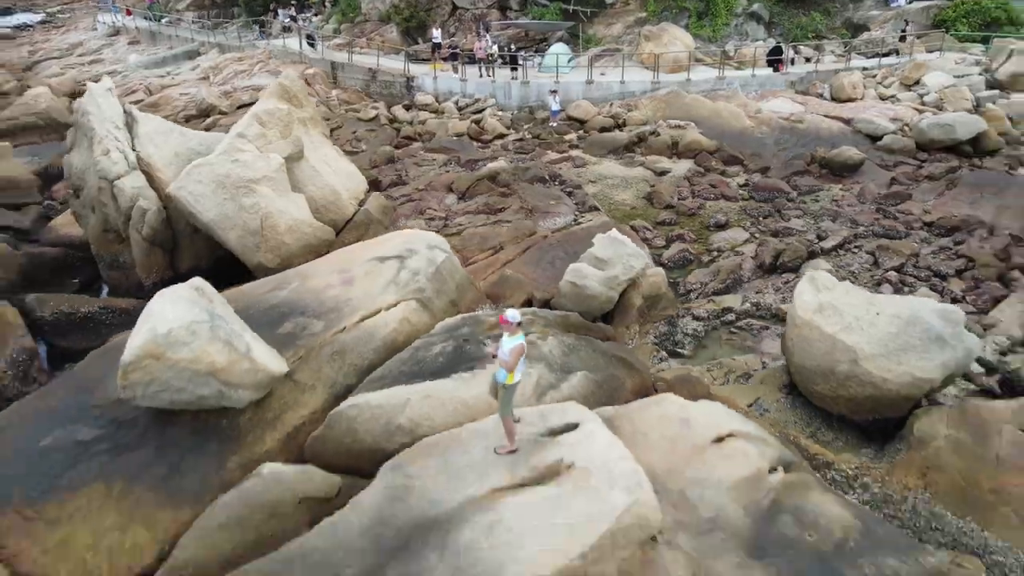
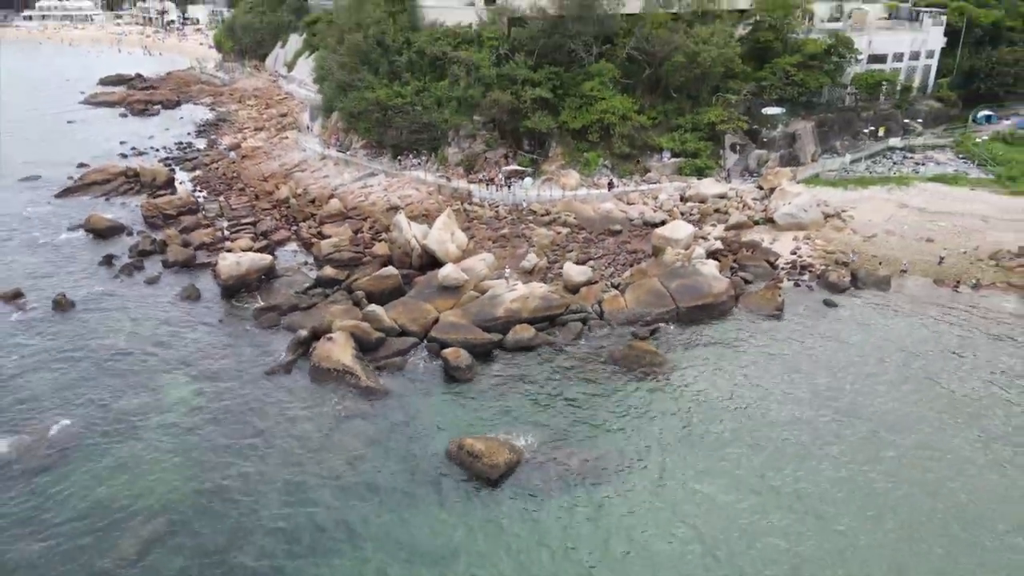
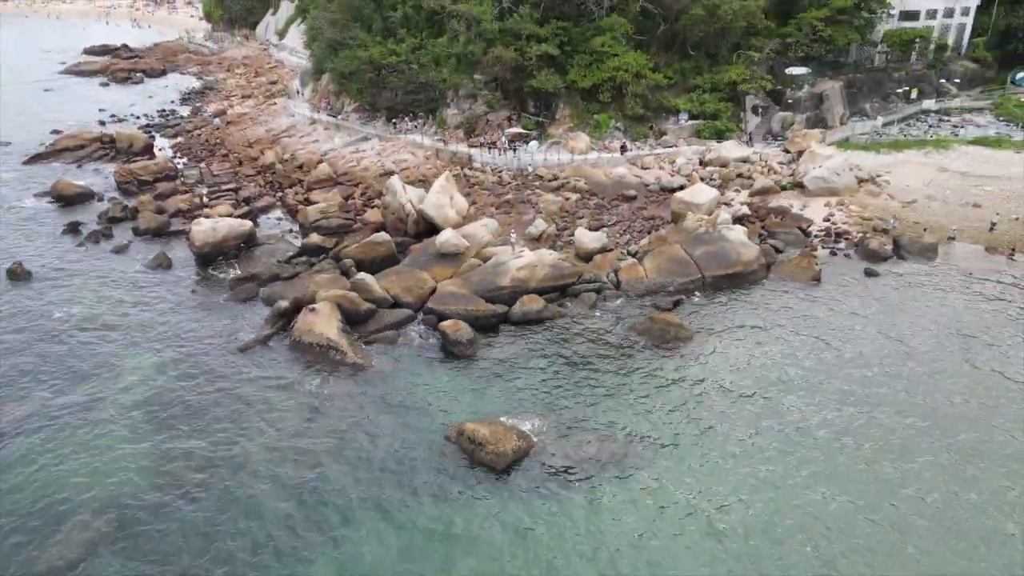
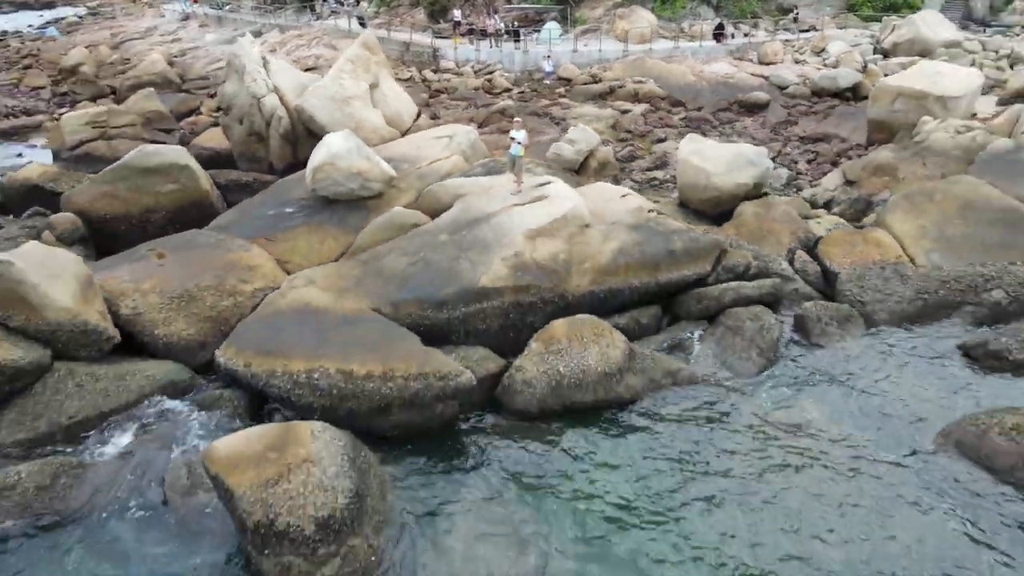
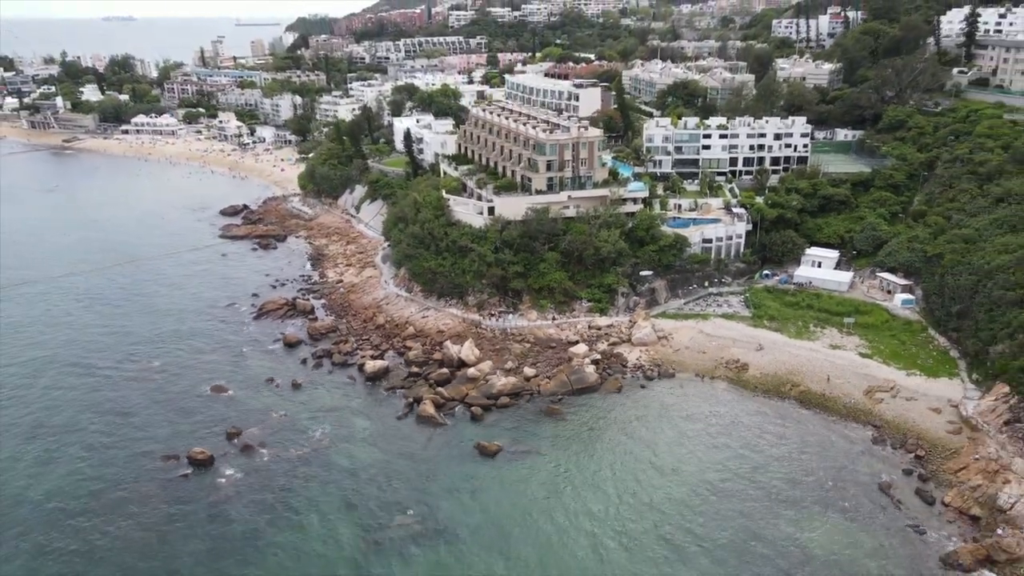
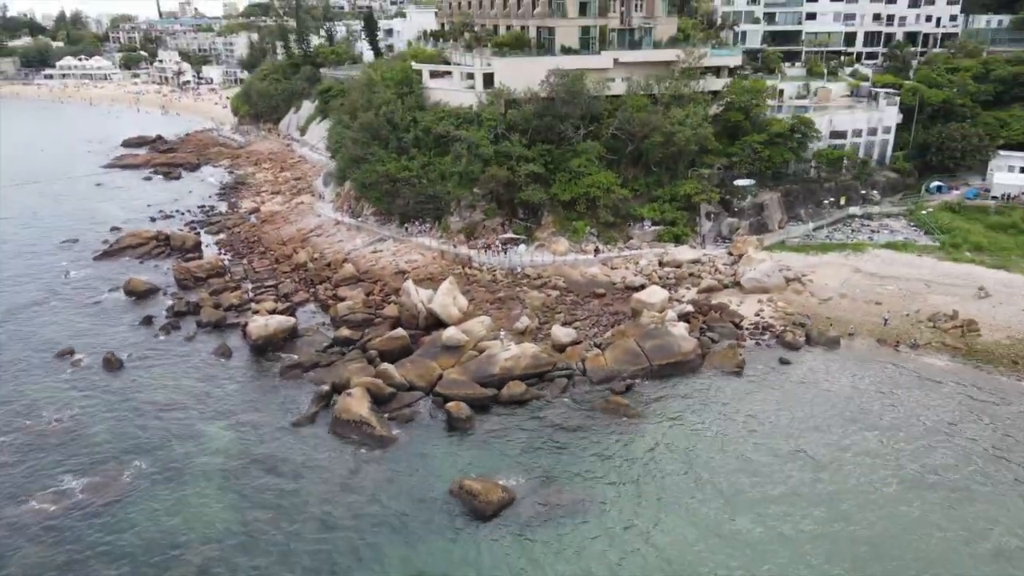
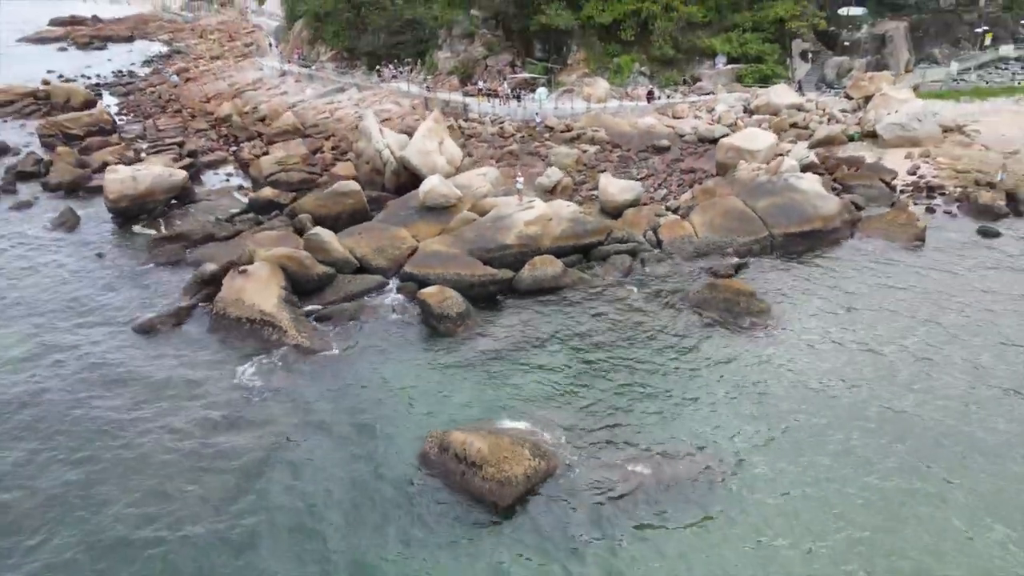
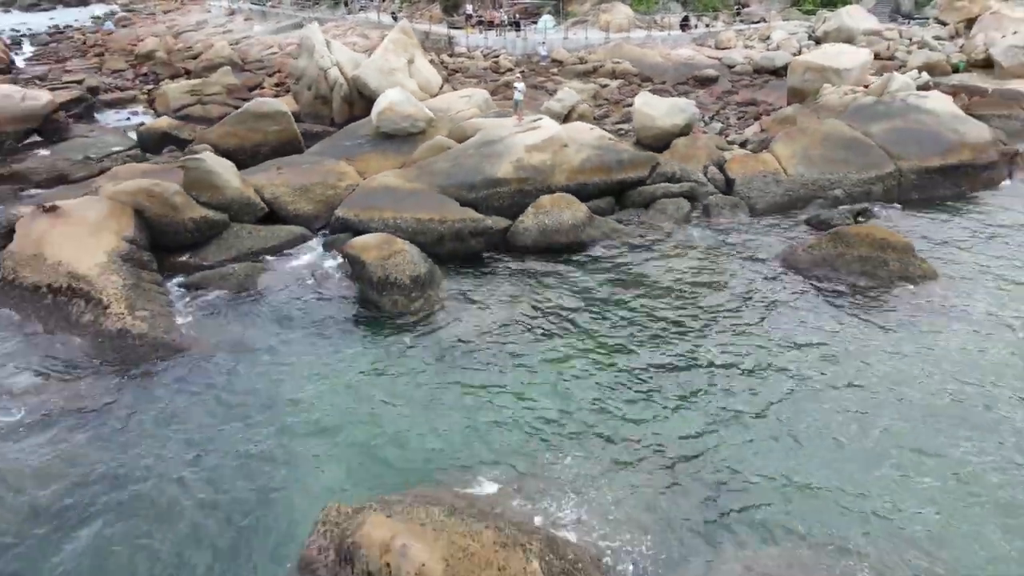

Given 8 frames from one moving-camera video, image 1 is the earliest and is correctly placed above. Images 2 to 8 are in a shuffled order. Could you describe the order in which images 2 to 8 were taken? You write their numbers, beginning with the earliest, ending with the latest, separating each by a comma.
4, 8, 7, 3, 2, 6, 5
